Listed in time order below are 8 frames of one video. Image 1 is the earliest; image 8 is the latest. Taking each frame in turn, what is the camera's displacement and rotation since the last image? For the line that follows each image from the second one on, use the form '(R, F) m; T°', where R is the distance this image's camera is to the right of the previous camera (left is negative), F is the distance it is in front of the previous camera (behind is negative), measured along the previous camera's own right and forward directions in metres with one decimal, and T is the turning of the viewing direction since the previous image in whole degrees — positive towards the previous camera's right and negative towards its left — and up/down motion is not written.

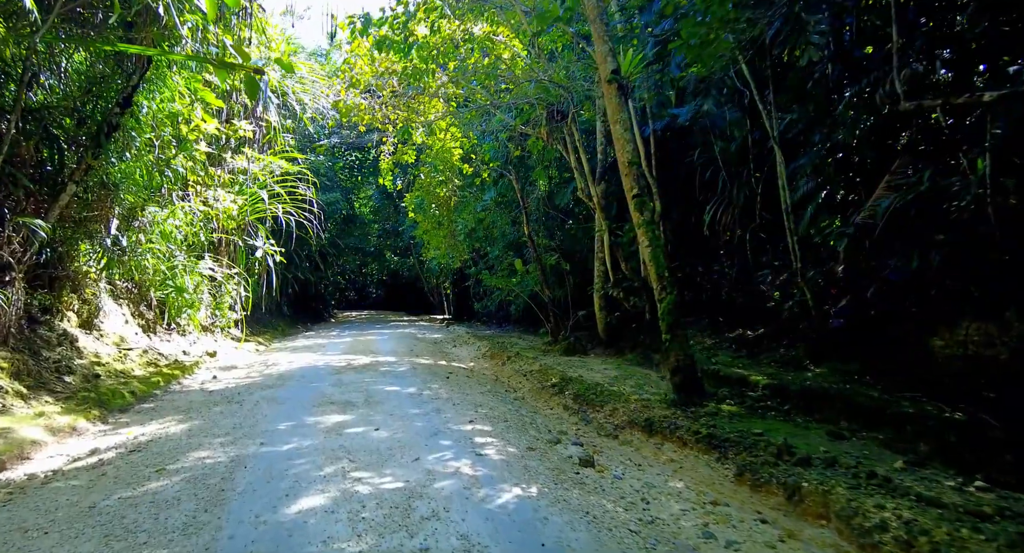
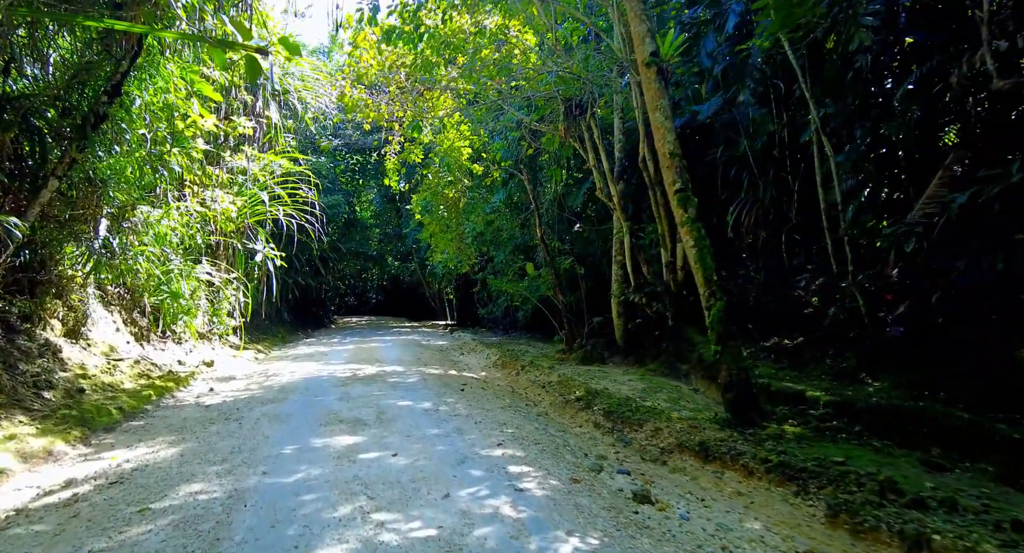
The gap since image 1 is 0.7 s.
(-0.2, +0.6) m; 0°
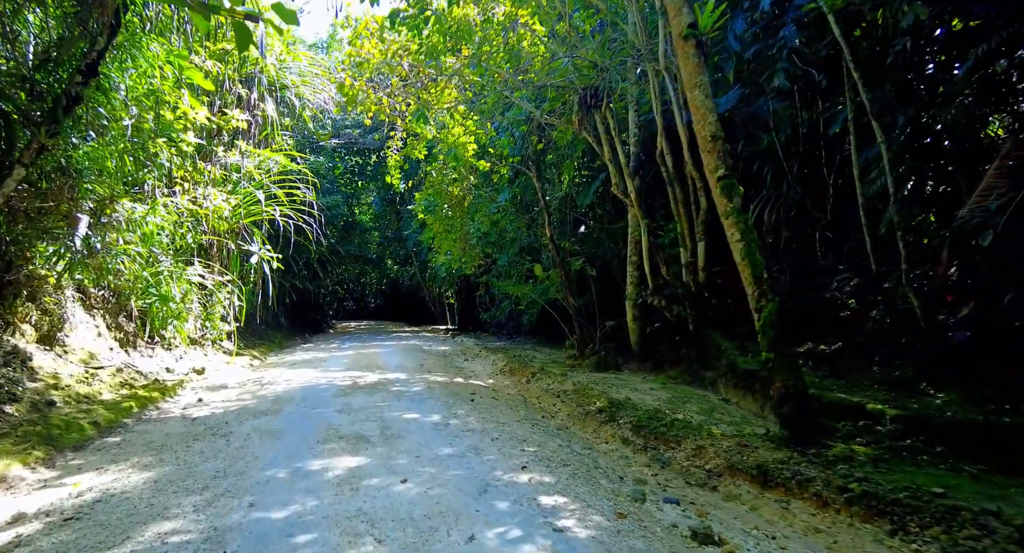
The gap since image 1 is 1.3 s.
(-0.2, +0.6) m; 0°
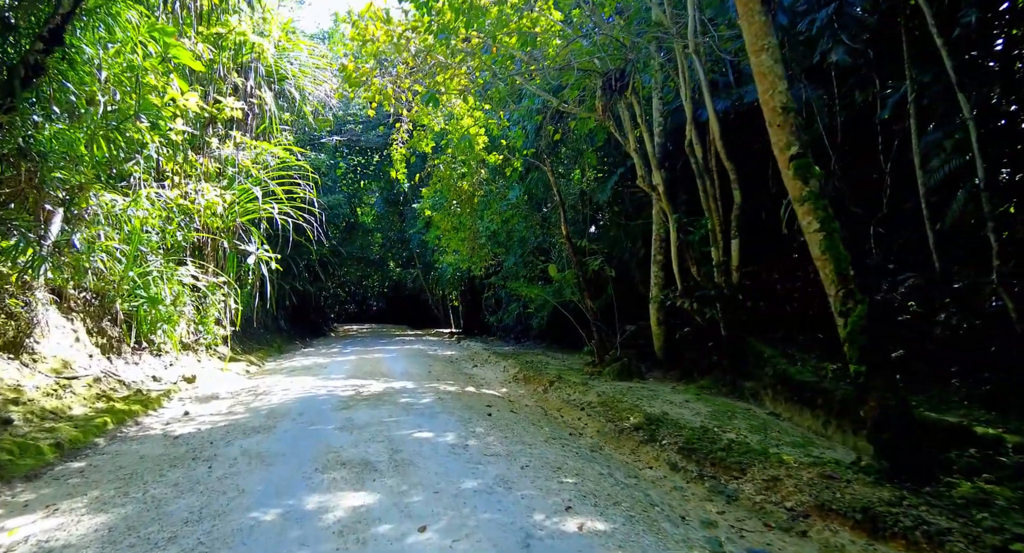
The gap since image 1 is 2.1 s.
(-0.2, +0.7) m; 0°
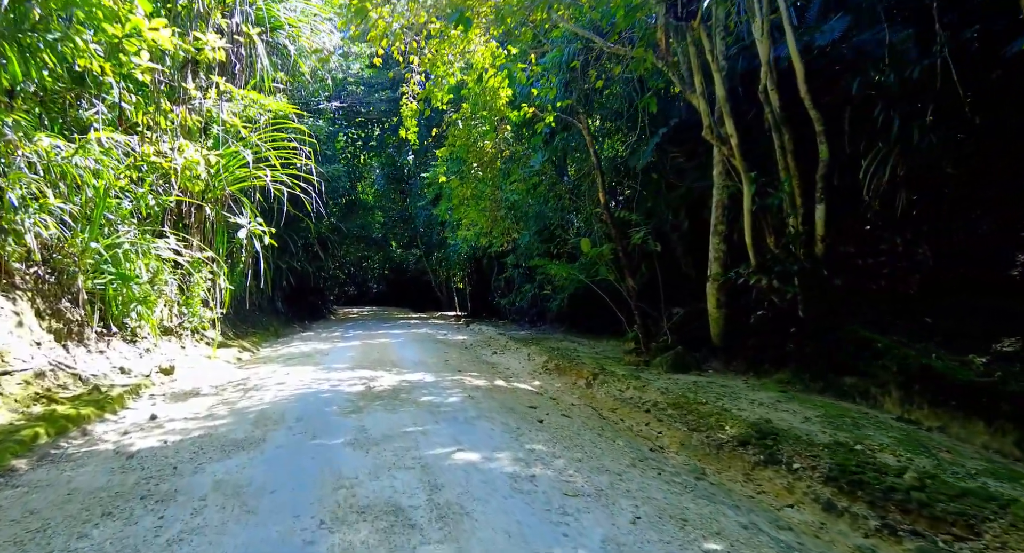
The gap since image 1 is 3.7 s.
(-0.4, +1.4) m; 0°
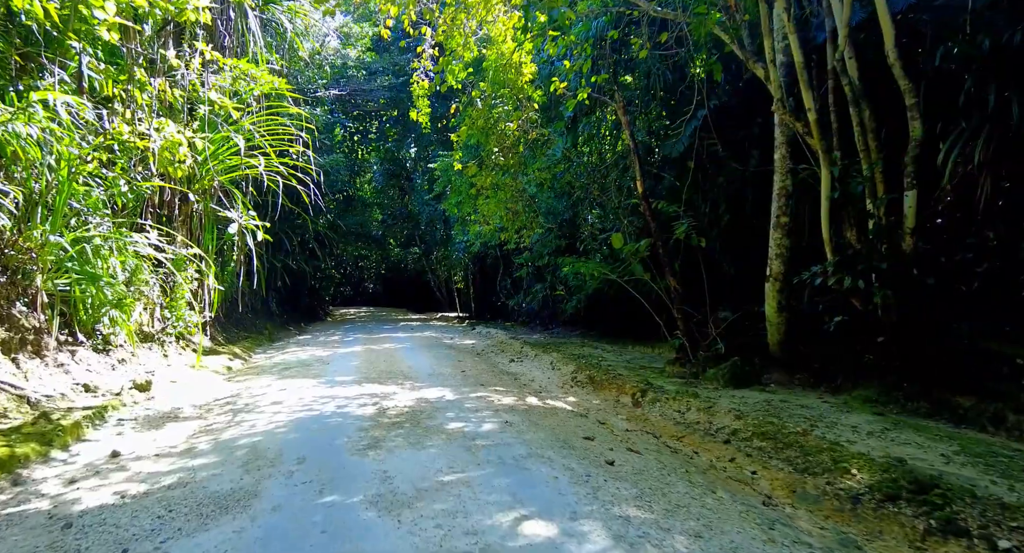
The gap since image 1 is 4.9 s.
(-0.4, +1.1) m; 0°
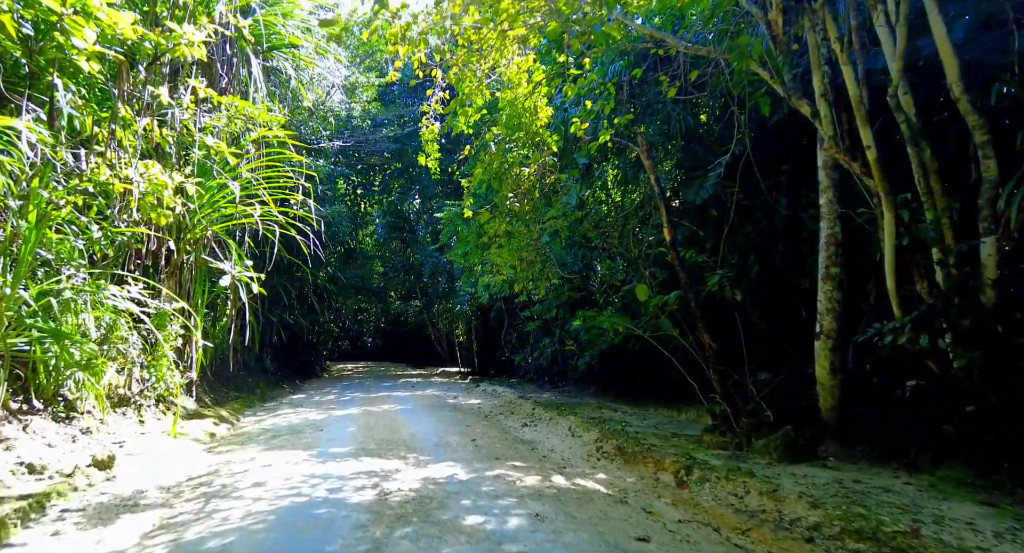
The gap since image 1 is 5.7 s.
(-0.2, +0.8) m; 0°
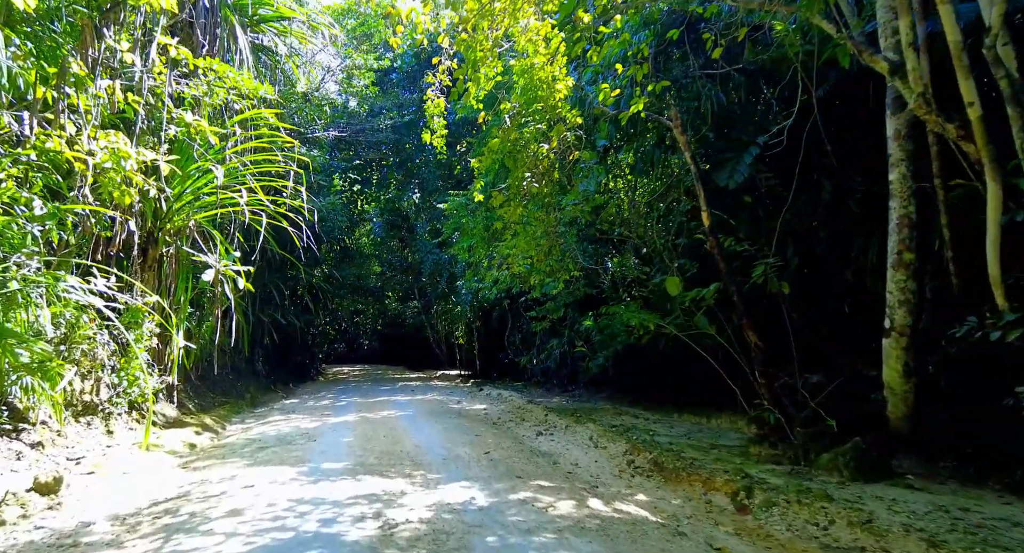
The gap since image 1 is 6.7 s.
(-0.2, +0.9) m; 0°
